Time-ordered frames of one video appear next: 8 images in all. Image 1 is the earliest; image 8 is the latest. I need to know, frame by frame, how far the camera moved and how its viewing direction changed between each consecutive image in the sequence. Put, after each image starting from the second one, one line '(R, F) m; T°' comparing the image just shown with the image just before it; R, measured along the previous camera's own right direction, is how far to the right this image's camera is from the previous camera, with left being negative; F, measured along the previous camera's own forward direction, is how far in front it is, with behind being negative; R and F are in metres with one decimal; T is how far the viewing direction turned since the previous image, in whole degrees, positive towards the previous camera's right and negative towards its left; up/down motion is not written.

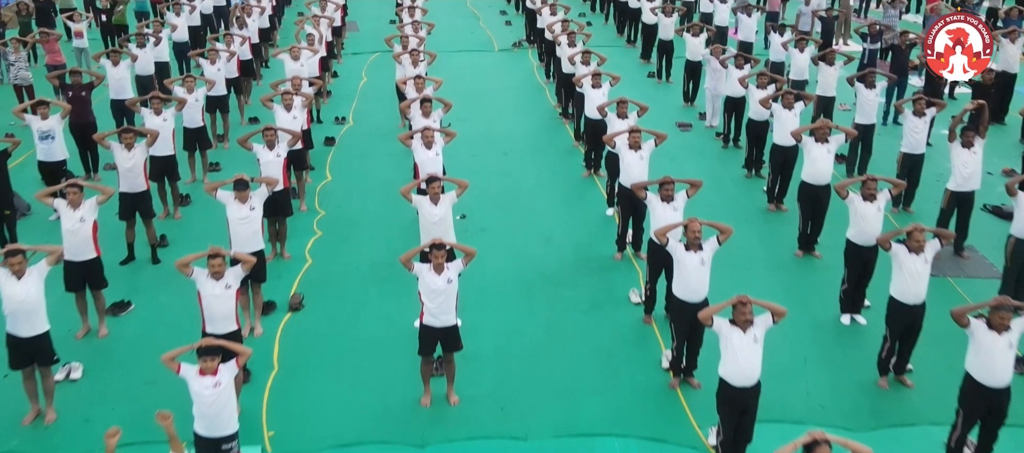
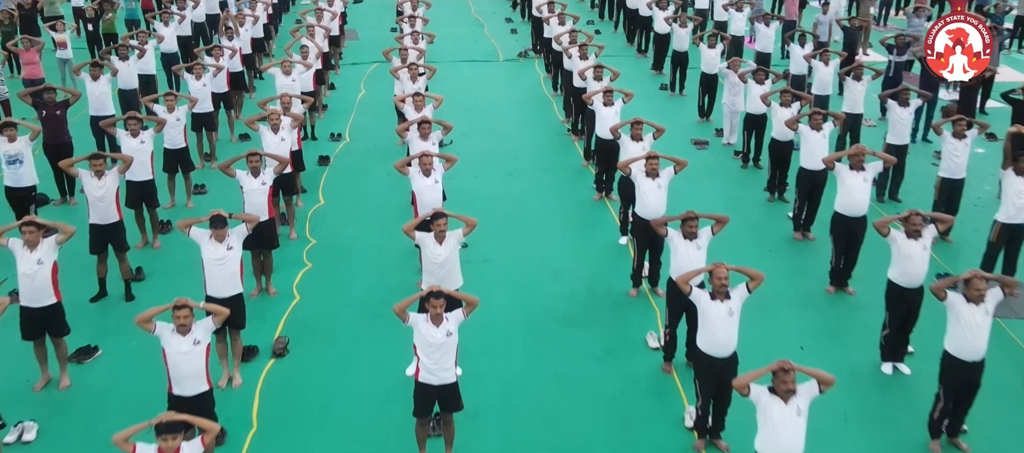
(0.0, +1.0) m; 0°
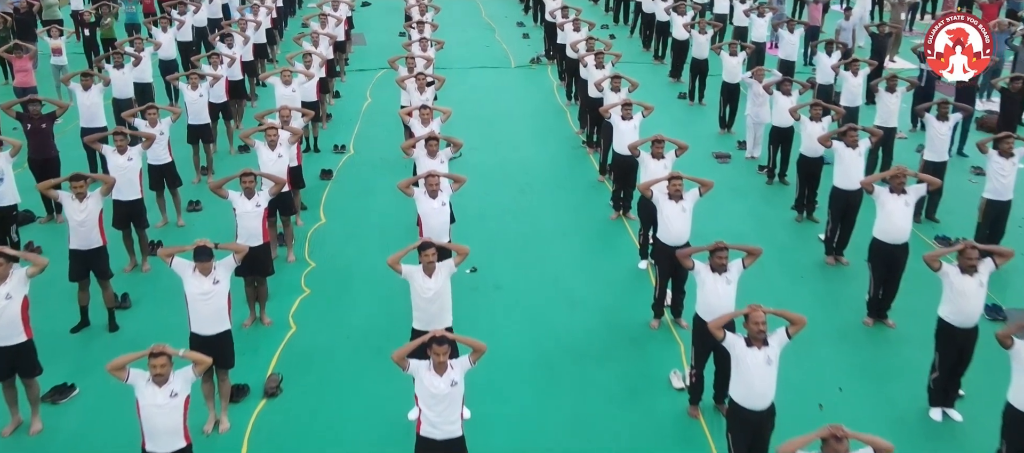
(0.0, +0.8) m; -1°
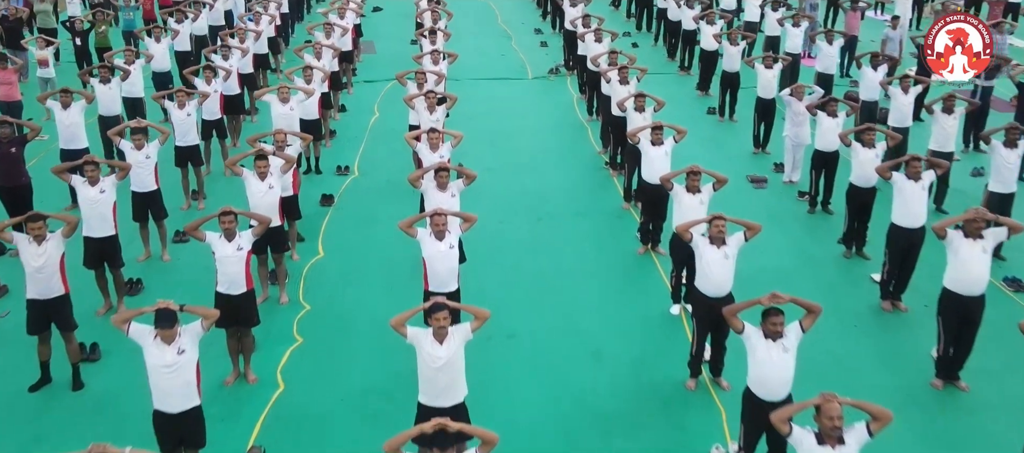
(0.0, +1.2) m; -1°
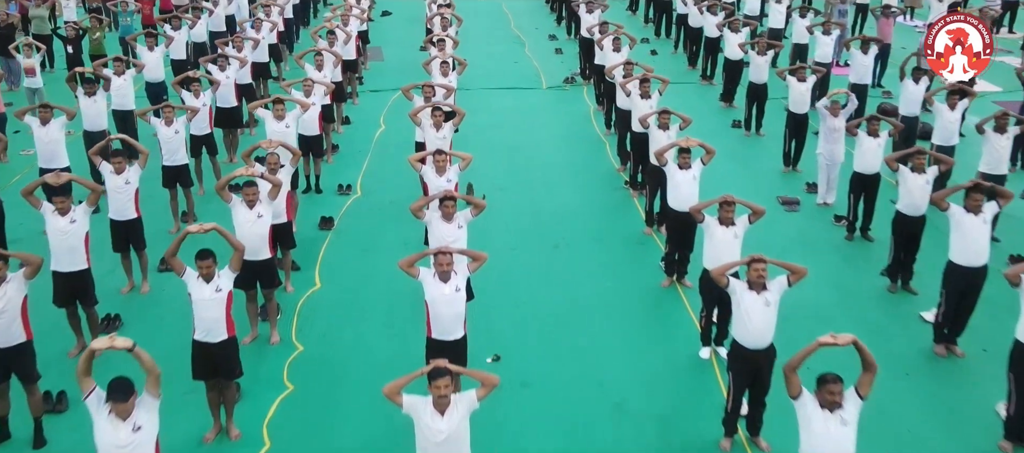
(0.0, +1.0) m; -1°
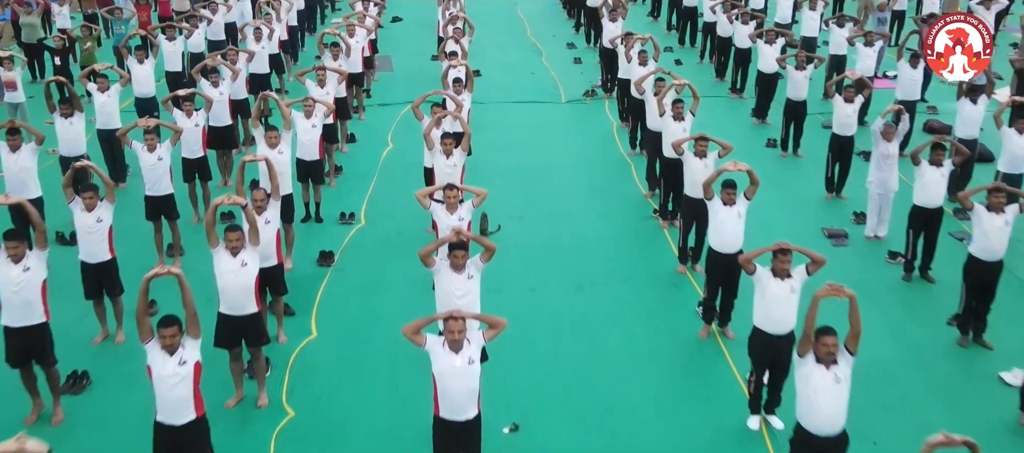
(-0.1, +1.2) m; -1°
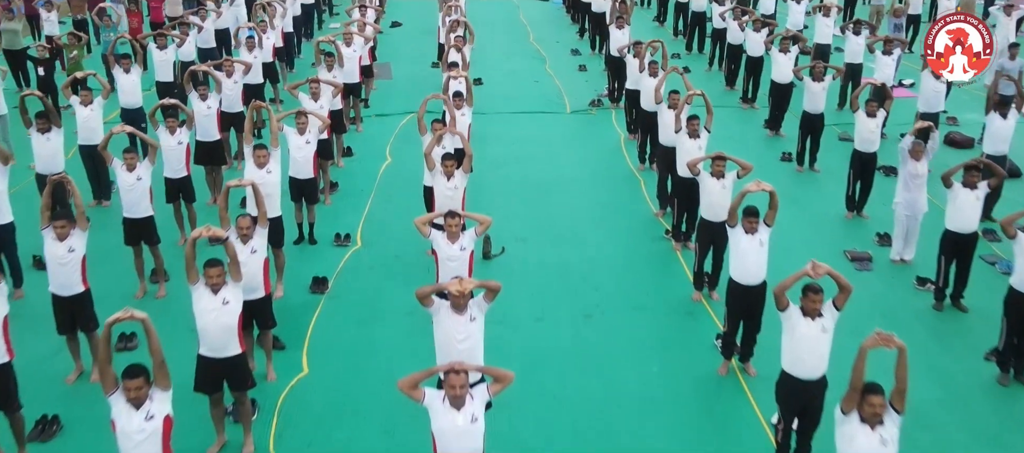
(0.0, +0.7) m; 0°
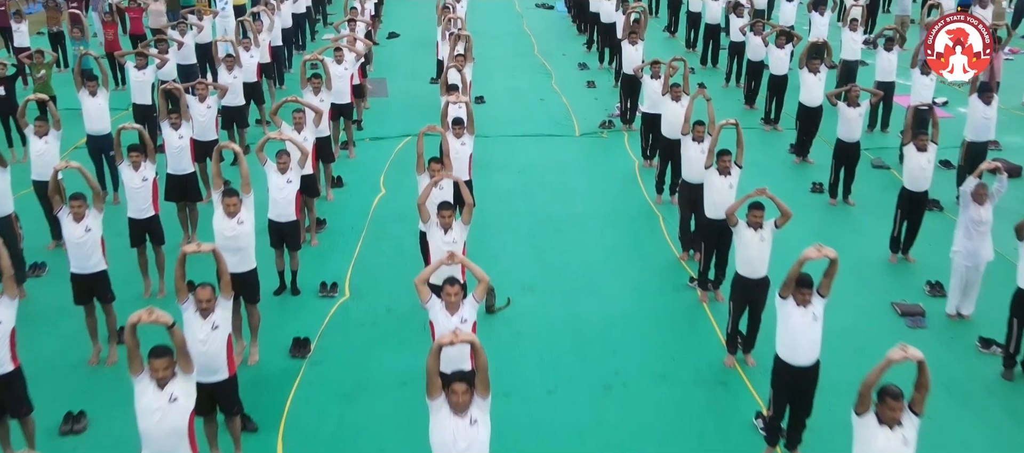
(-0.1, +1.3) m; 0°
